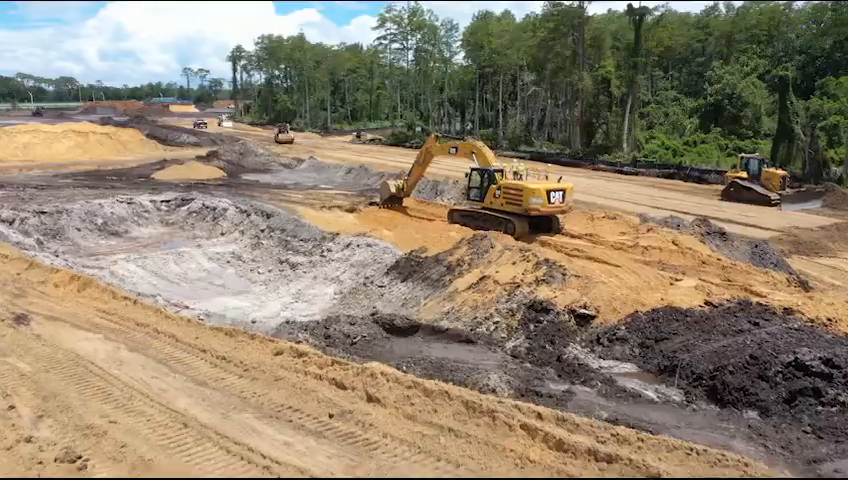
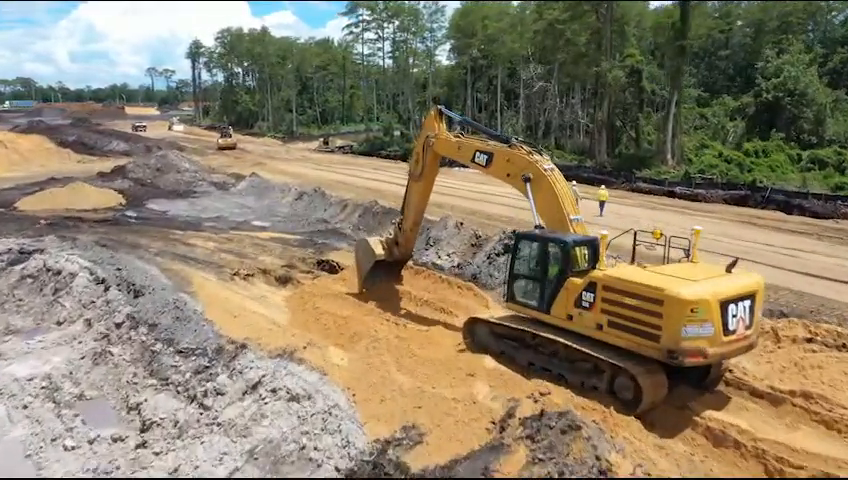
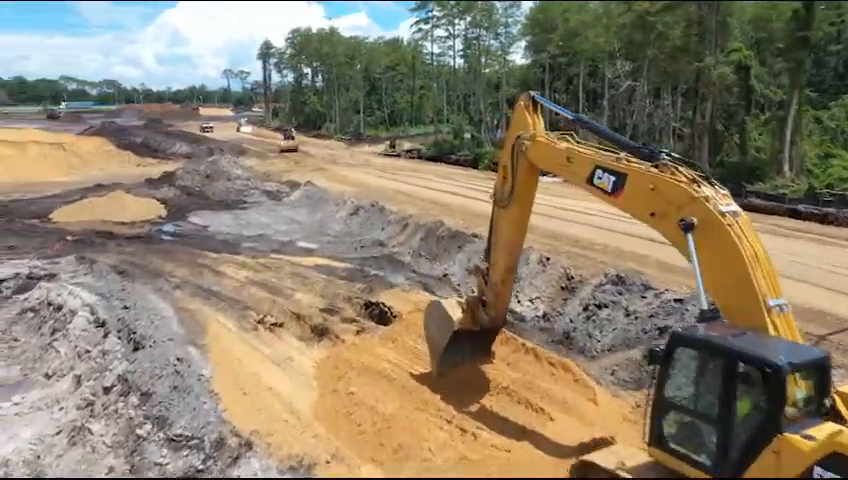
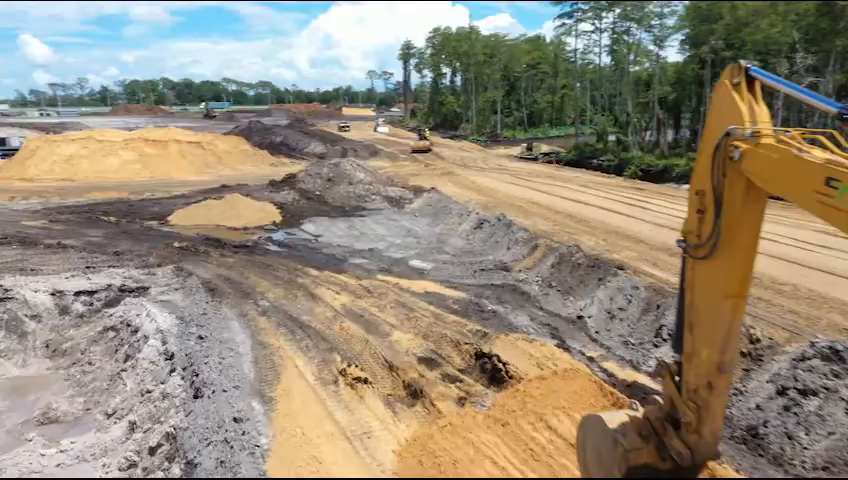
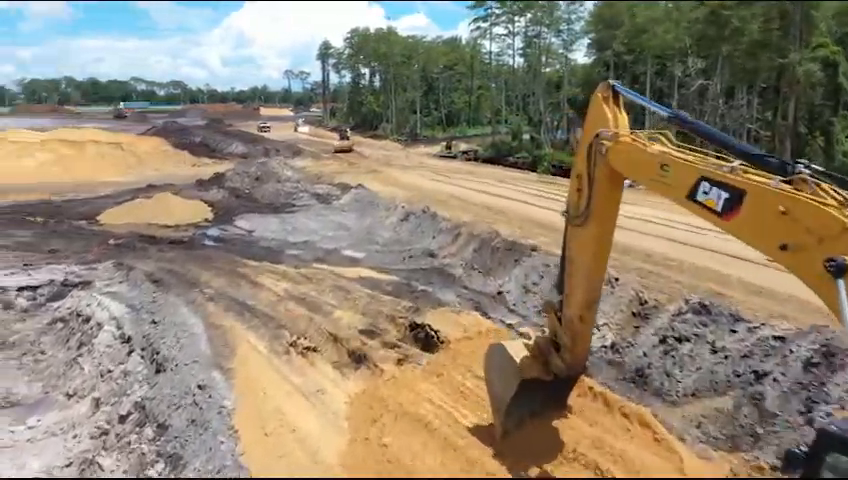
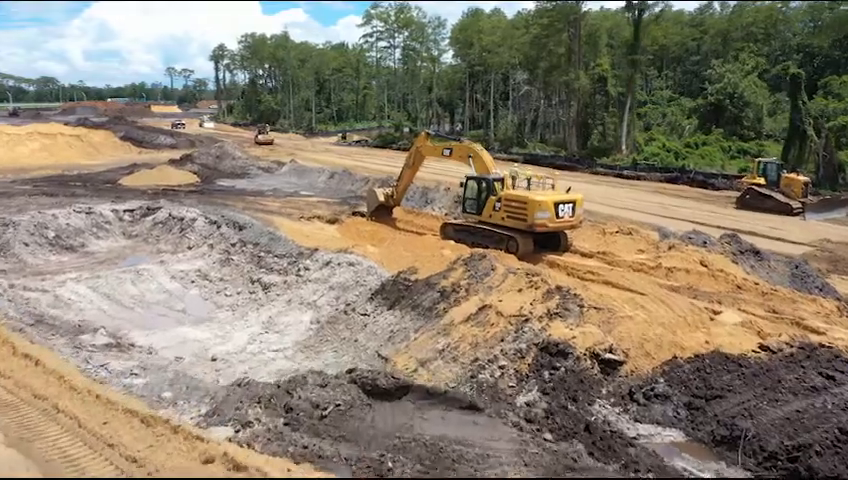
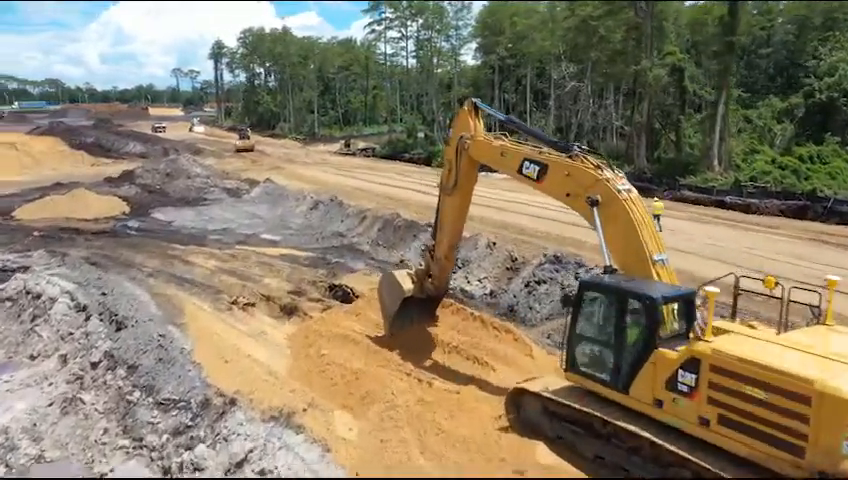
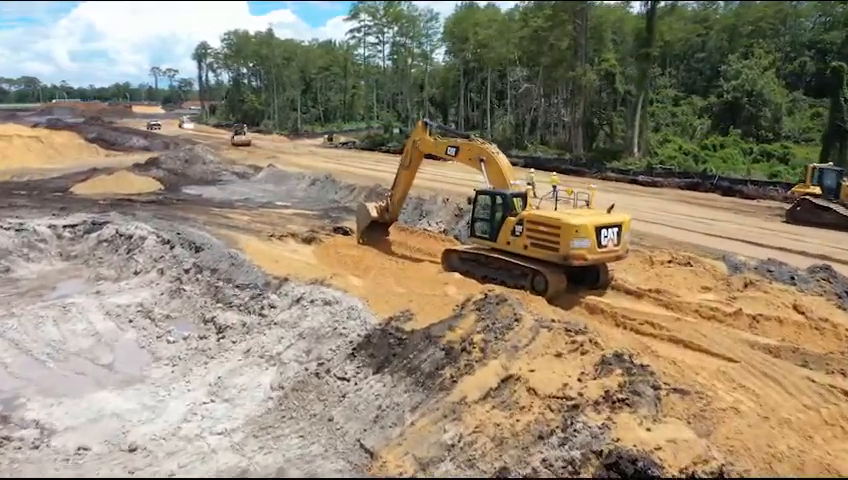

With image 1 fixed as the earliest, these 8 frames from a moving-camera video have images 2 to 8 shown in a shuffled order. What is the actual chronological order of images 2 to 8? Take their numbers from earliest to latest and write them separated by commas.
6, 8, 2, 7, 3, 5, 4
